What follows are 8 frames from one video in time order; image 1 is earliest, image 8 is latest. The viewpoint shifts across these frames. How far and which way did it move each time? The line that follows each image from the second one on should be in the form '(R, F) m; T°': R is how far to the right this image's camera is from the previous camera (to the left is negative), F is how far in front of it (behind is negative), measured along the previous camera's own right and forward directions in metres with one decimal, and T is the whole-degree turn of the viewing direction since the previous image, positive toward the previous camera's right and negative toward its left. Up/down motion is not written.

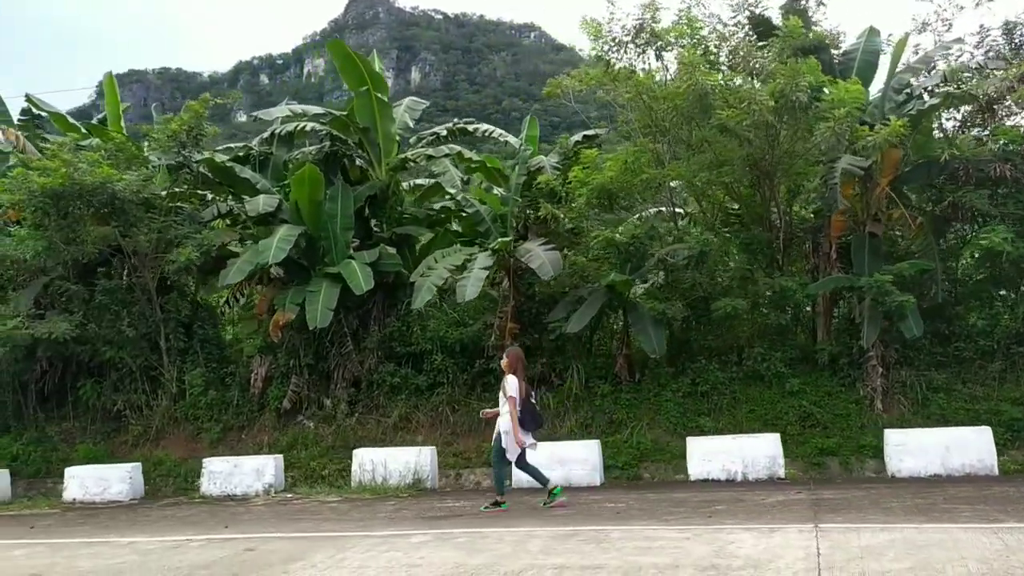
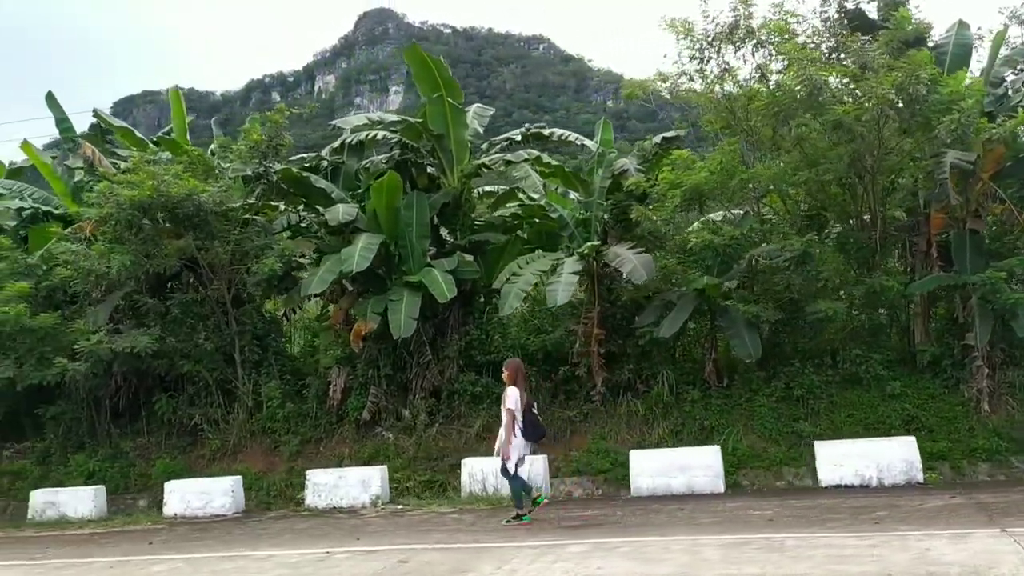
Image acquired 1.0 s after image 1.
(-0.9, +0.2) m; -1°
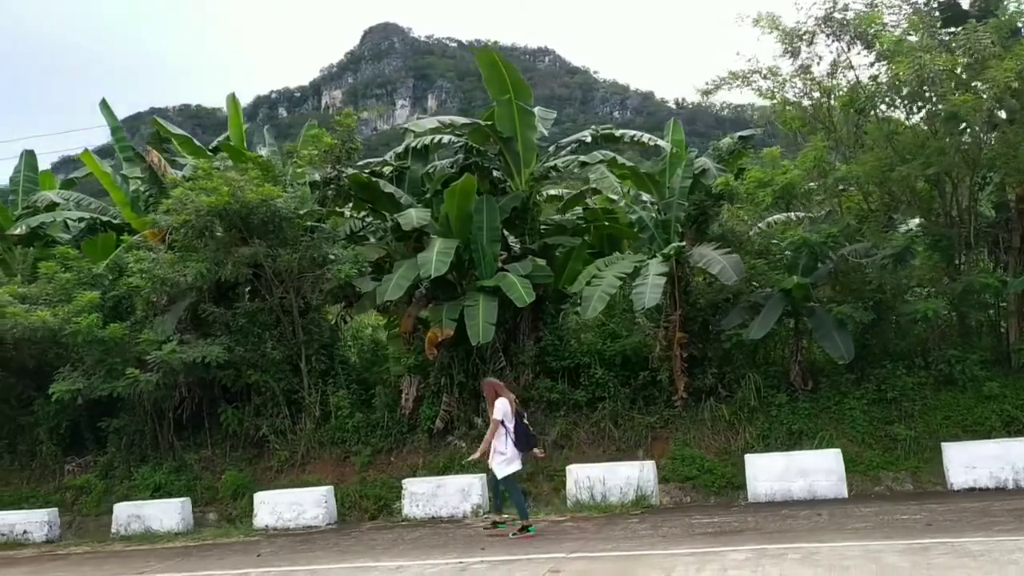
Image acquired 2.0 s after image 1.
(-0.8, +0.2) m; -1°
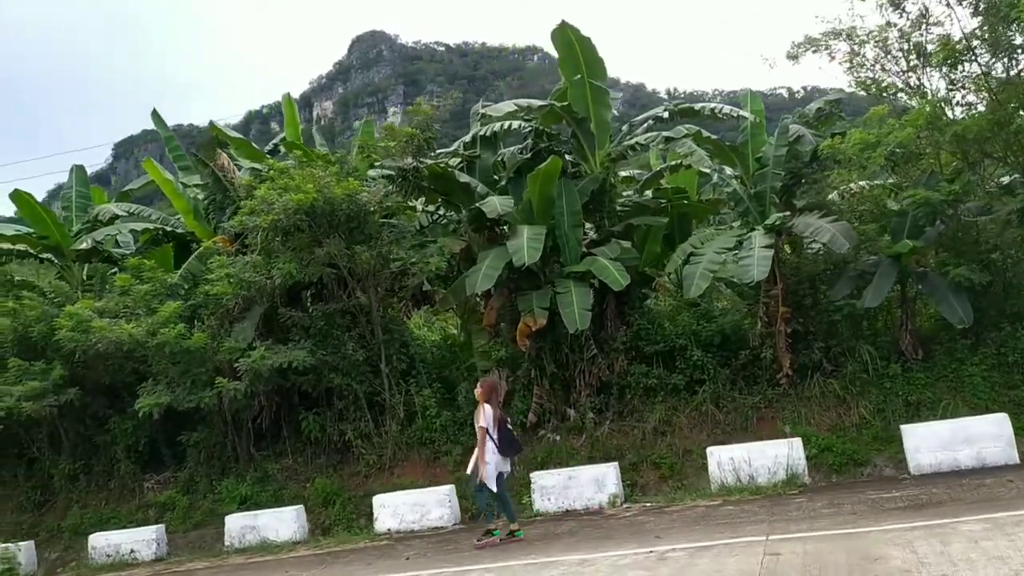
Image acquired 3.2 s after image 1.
(-1.0, +0.4) m; 0°
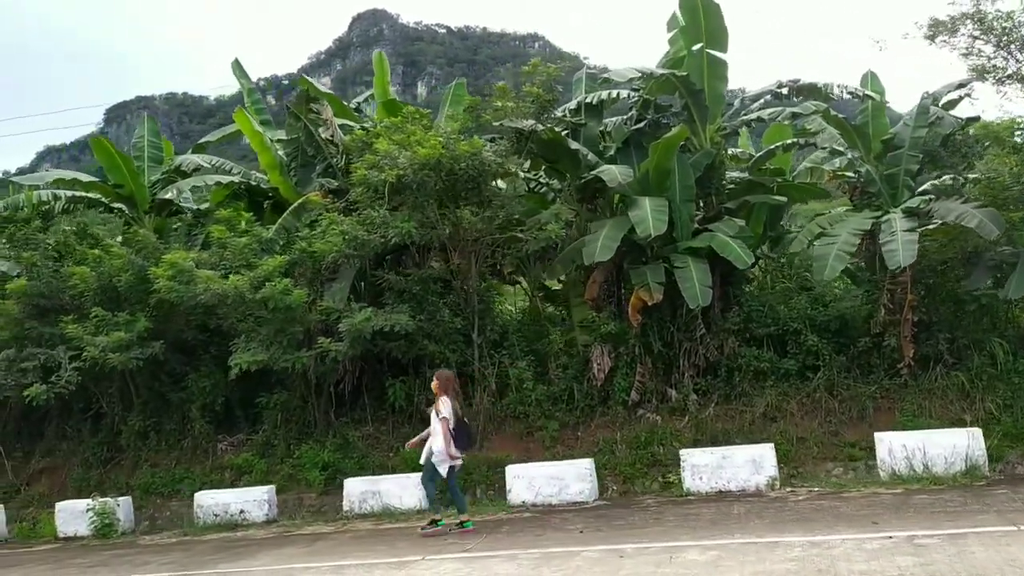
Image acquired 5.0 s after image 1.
(-1.4, +0.4) m; 0°
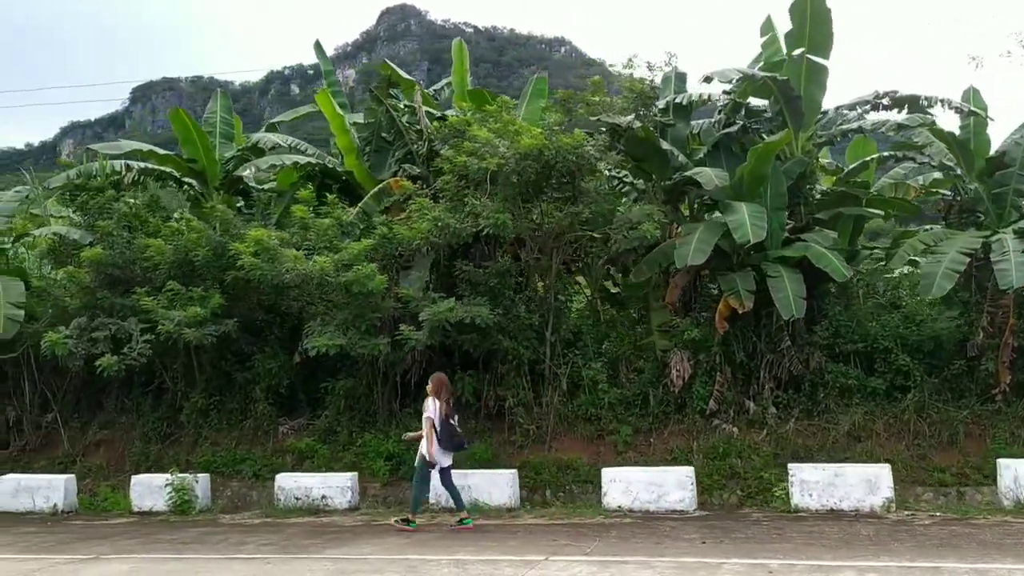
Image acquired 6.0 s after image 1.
(-0.8, +0.2) m; -1°
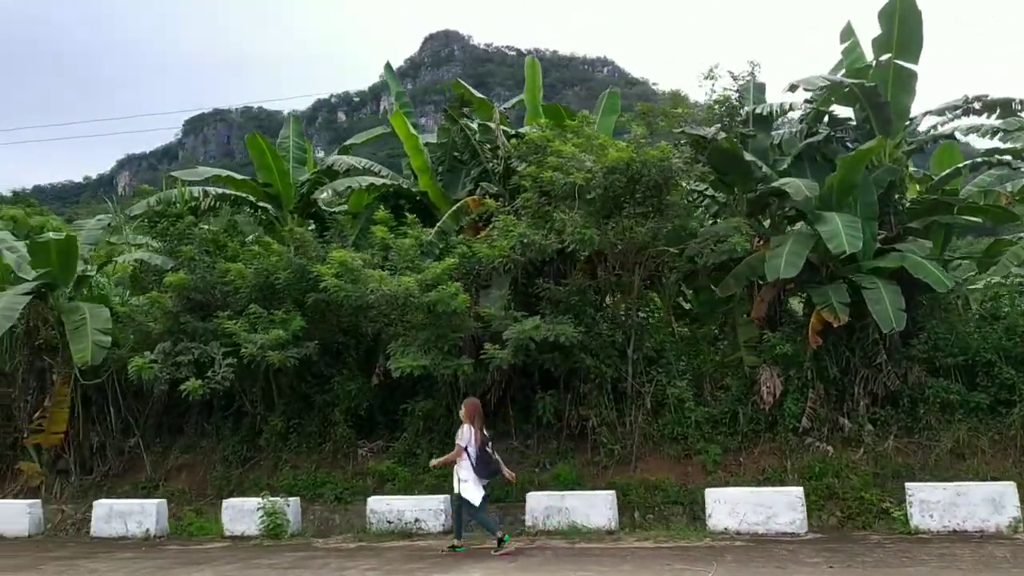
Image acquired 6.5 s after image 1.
(-0.4, +0.1) m; -3°
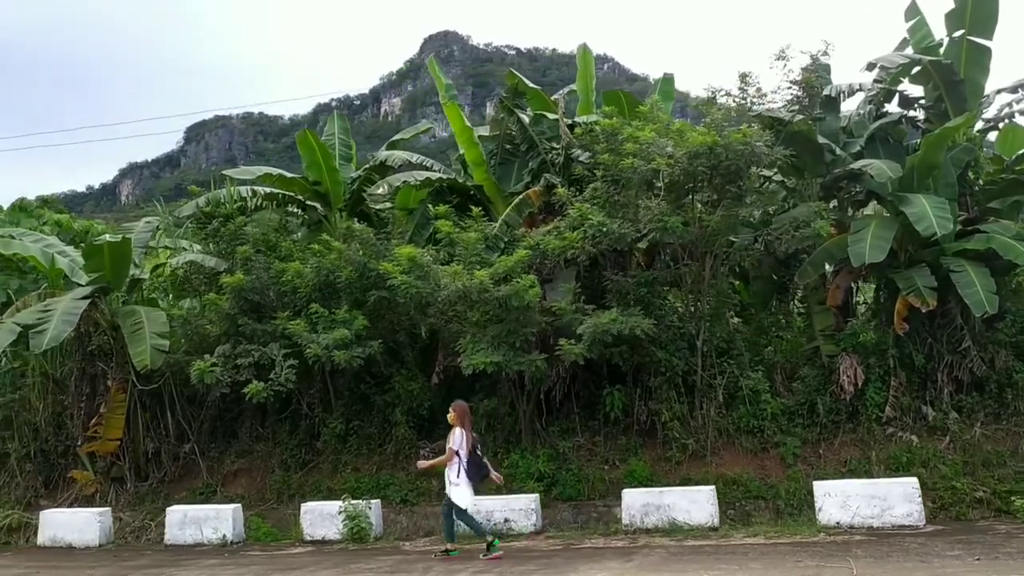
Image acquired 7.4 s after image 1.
(-0.7, +0.3) m; -1°
